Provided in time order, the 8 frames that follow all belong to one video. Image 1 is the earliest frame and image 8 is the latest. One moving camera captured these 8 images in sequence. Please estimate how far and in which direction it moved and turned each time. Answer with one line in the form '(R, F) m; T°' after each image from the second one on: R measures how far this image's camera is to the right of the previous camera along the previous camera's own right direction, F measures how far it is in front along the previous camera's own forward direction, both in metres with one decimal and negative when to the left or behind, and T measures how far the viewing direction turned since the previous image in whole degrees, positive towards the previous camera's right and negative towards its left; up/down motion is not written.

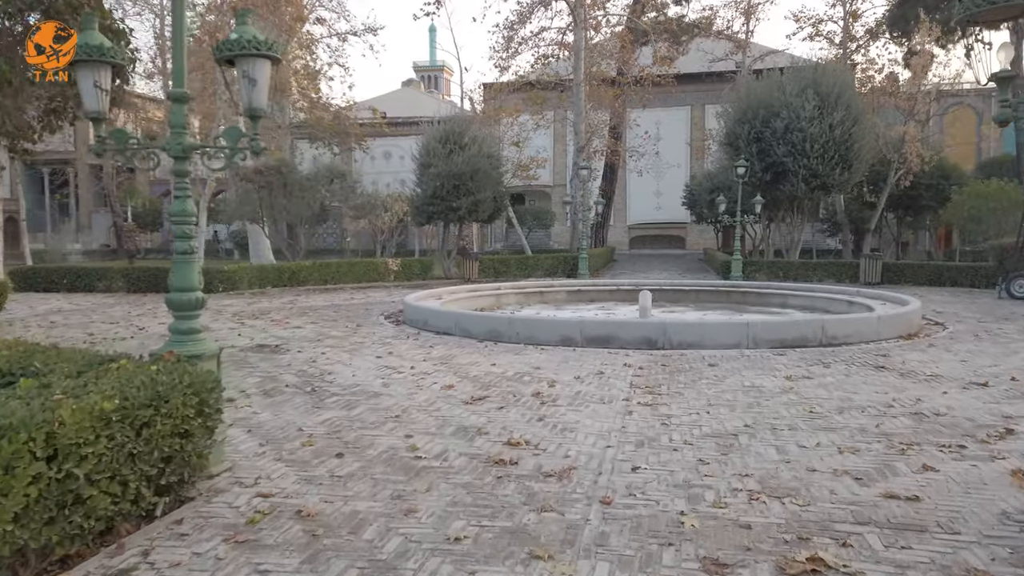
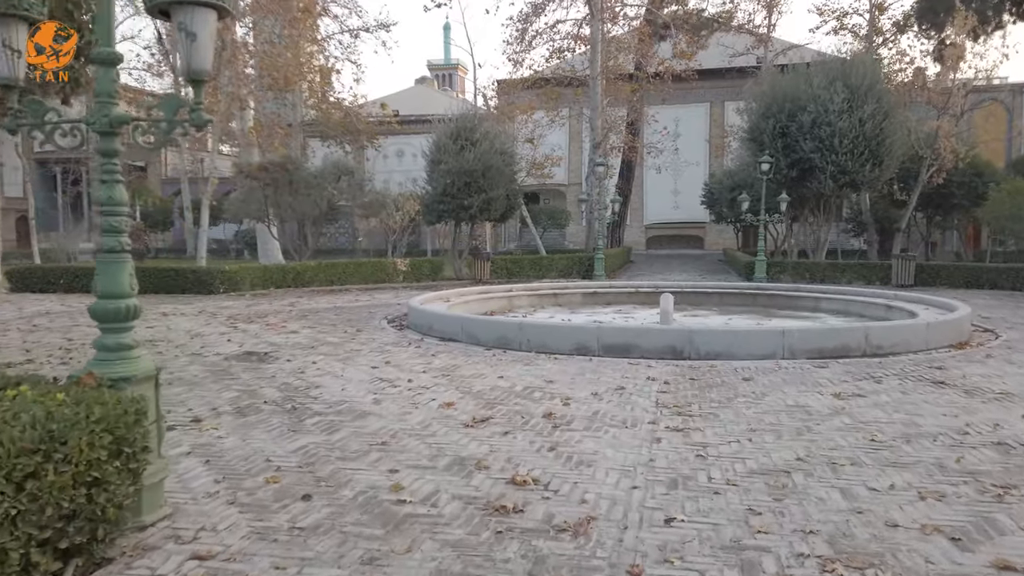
(+0.1, +0.9) m; -1°
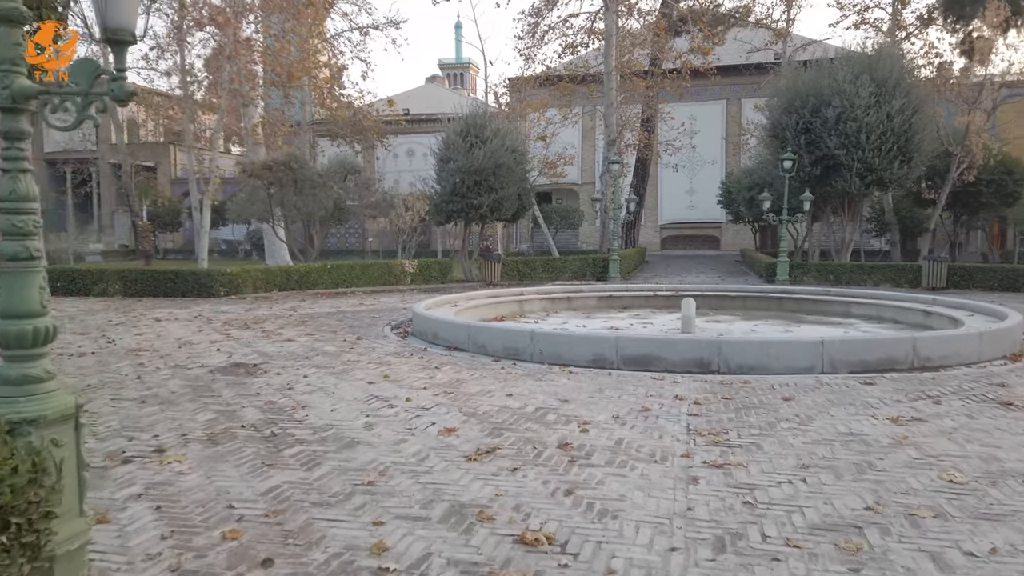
(0.0, +0.8) m; -1°
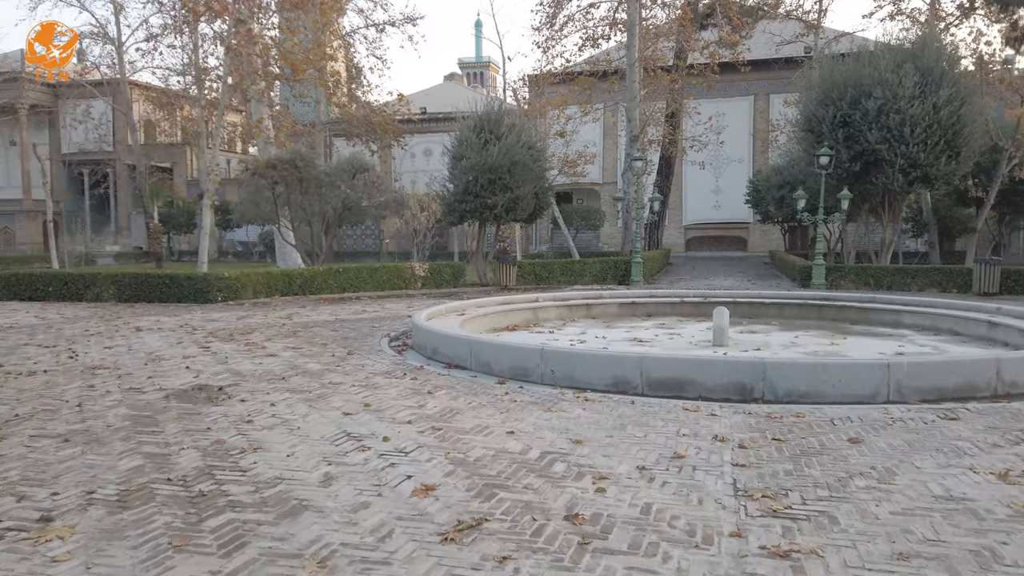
(+0.2, +1.2) m; -2°
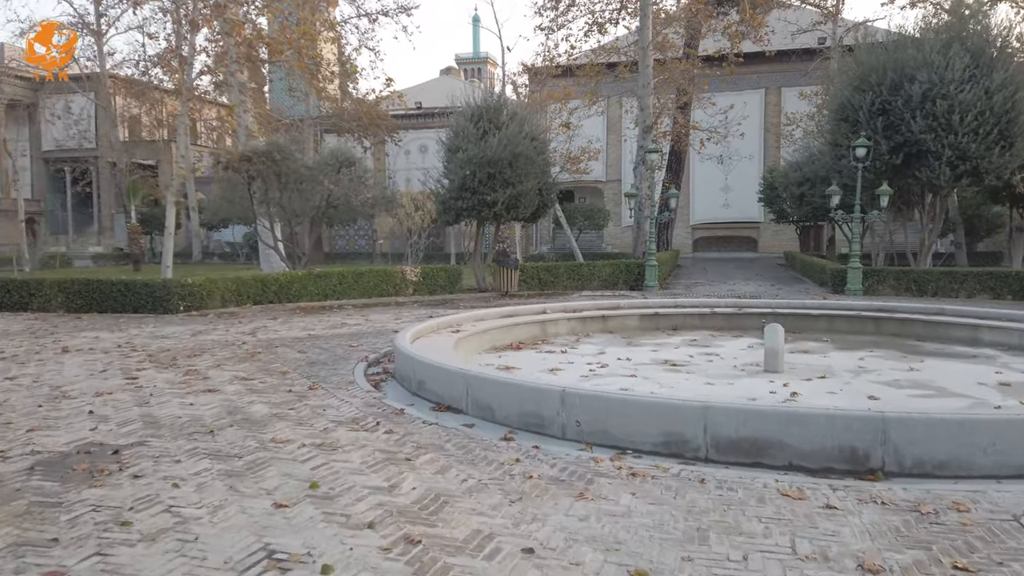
(-0.1, +2.0) m; 0°
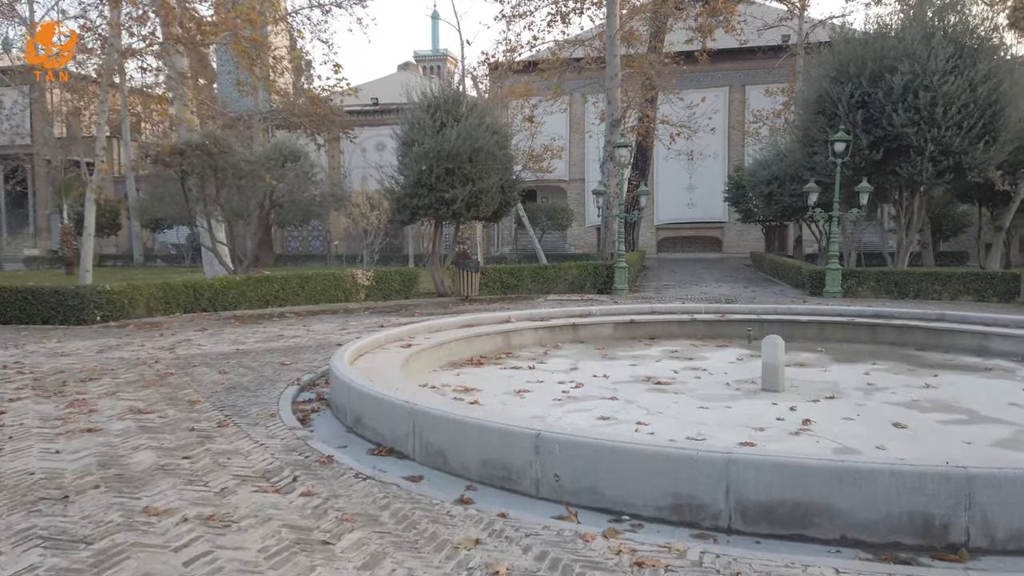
(0.0, +1.3) m; +3°
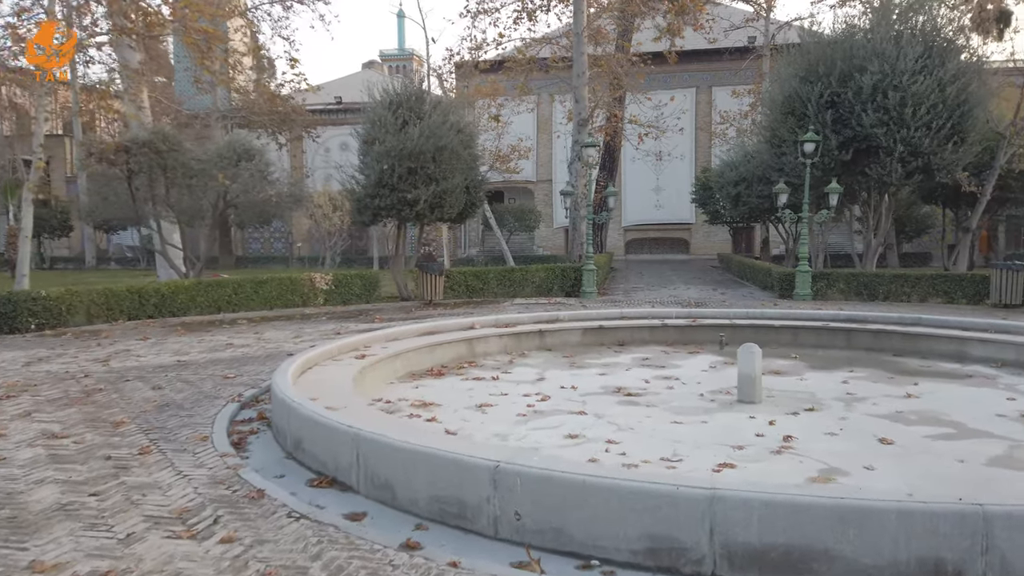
(+0.1, +0.5) m; +2°
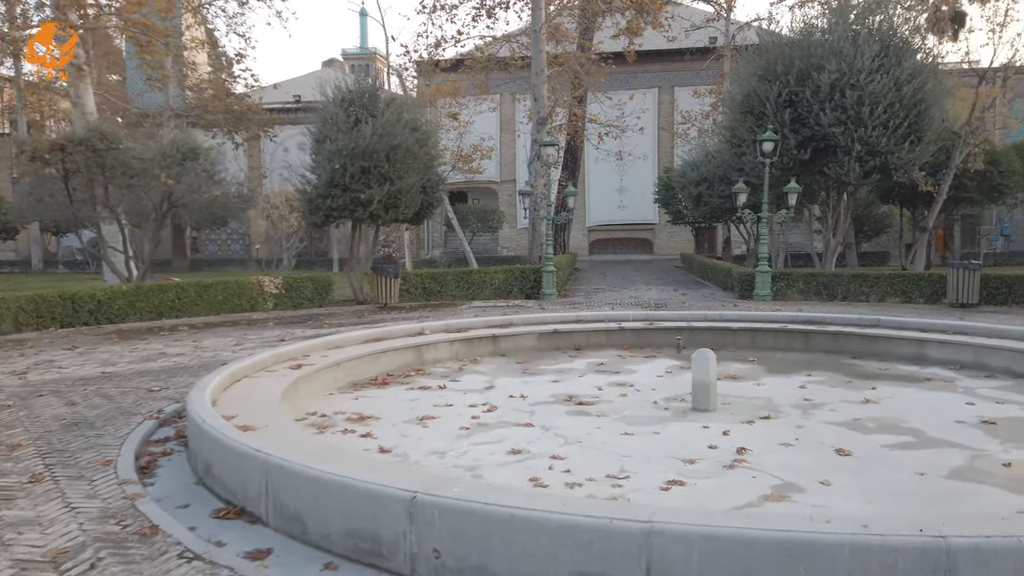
(+0.2, +0.4) m; +2°
